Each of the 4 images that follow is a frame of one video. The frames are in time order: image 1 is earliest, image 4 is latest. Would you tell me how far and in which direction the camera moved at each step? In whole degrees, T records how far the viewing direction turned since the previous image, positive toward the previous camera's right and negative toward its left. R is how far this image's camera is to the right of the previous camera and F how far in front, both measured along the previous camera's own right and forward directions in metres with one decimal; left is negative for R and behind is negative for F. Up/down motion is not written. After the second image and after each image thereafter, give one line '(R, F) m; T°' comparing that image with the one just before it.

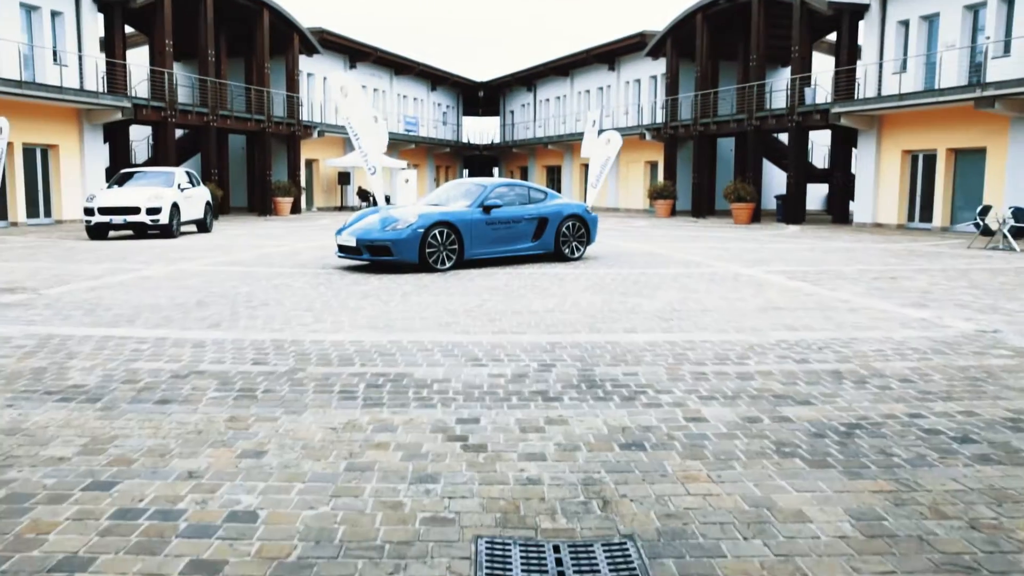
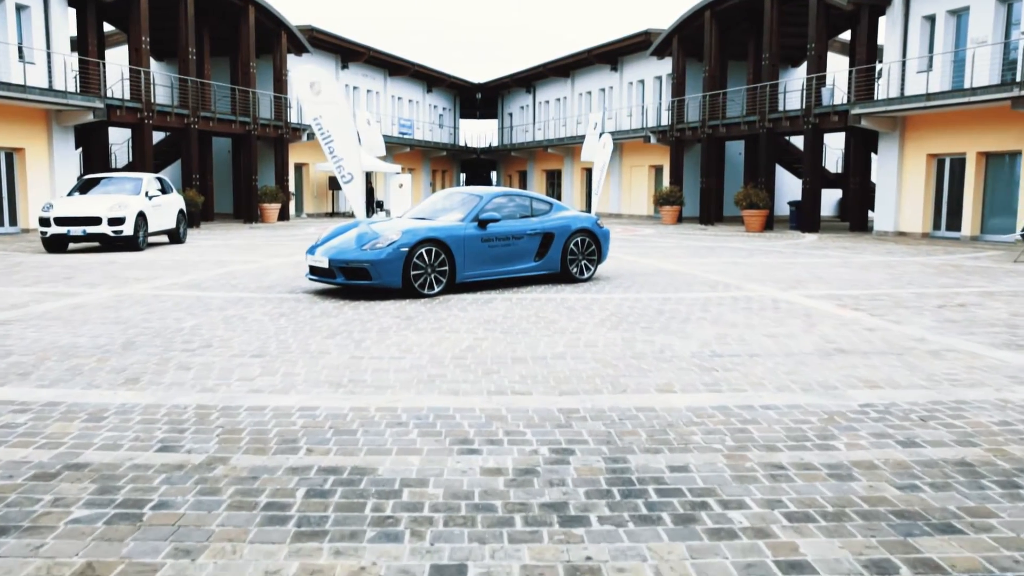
(0.0, +1.7) m; 0°
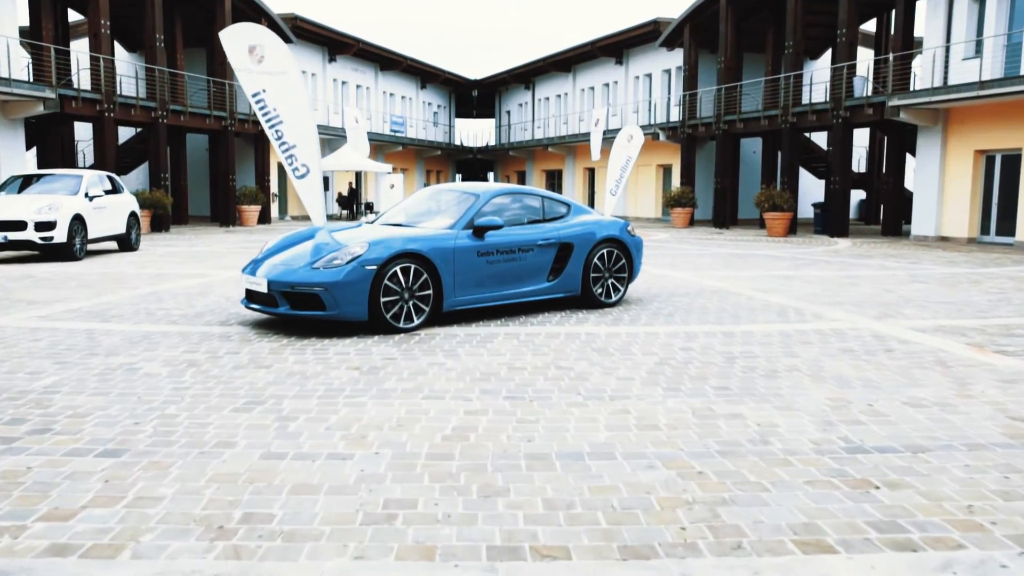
(-0.1, +2.7) m; 0°
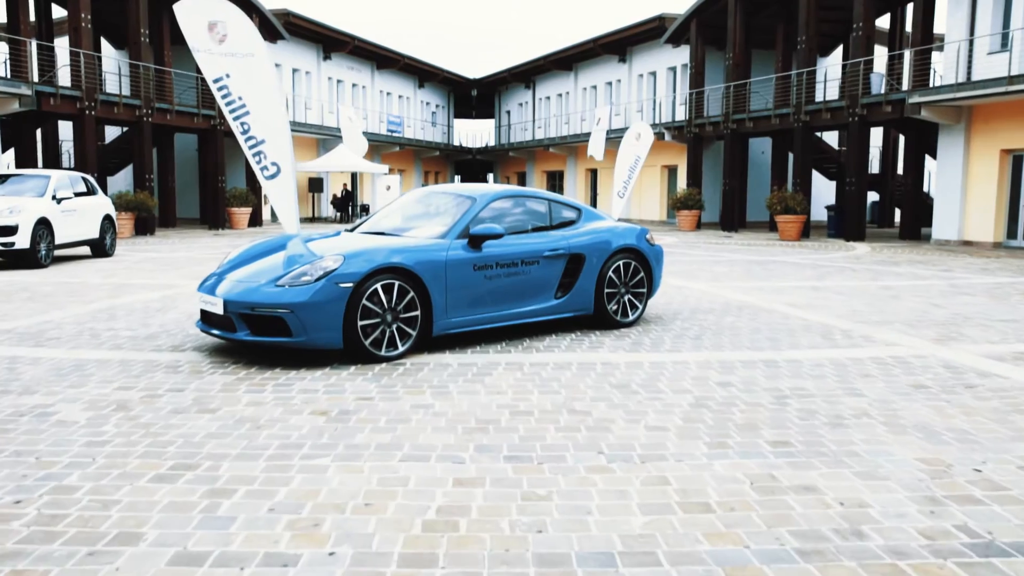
(0.0, +1.2) m; 0°
